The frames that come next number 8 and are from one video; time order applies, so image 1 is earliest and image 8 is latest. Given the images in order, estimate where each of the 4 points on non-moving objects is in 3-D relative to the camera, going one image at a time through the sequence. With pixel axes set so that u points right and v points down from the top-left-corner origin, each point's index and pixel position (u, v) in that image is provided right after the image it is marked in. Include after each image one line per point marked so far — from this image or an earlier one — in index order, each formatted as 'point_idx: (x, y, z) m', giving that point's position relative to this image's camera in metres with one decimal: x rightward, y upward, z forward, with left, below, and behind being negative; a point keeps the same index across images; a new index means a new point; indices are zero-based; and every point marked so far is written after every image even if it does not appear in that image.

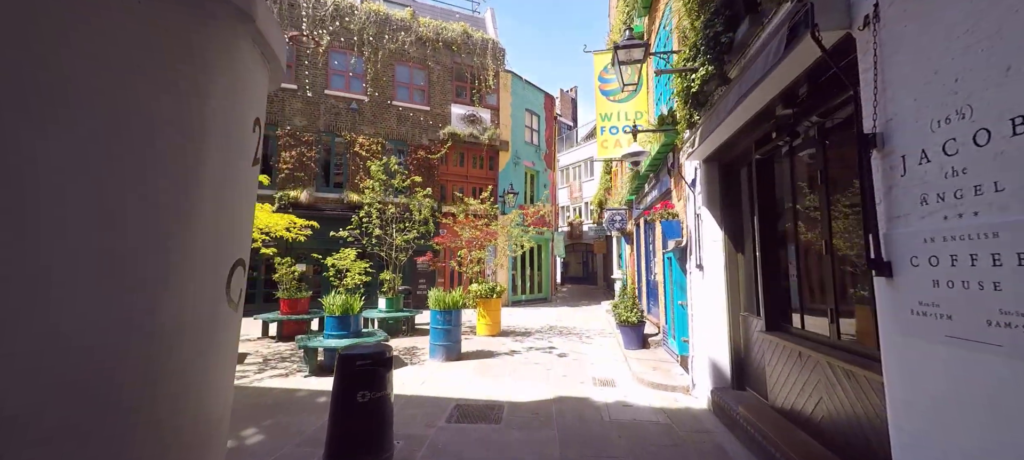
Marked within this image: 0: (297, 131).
0: (-7.0, +3.2, +15.0) m
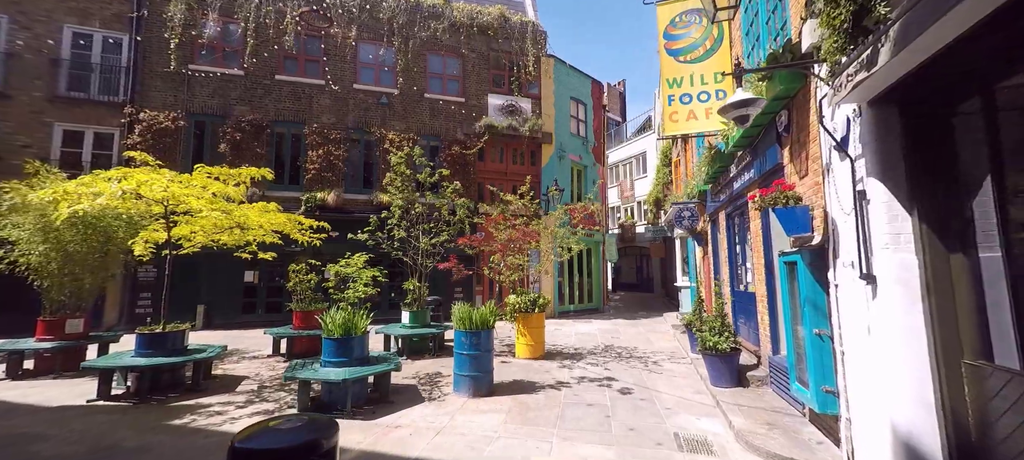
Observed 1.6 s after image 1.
0: (-5.7, +3.0, +14.0) m
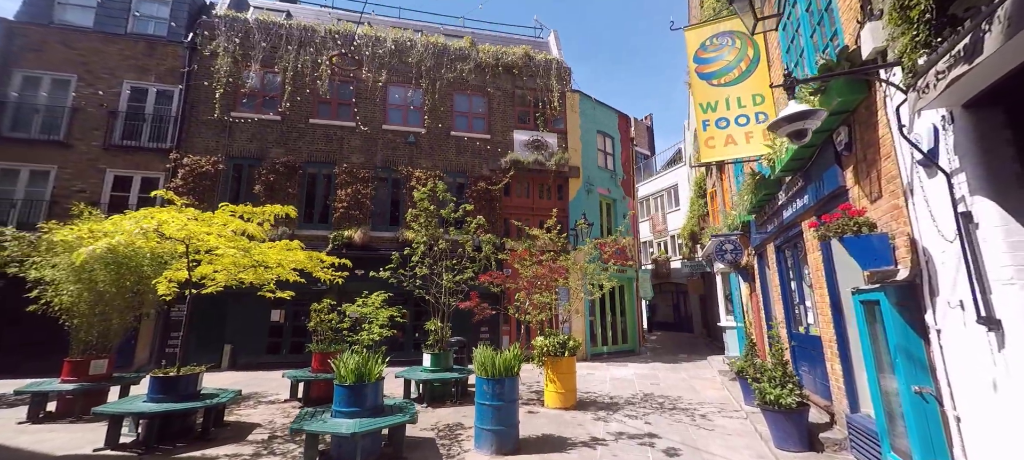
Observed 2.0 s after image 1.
0: (-4.9, +1.8, +14.1) m
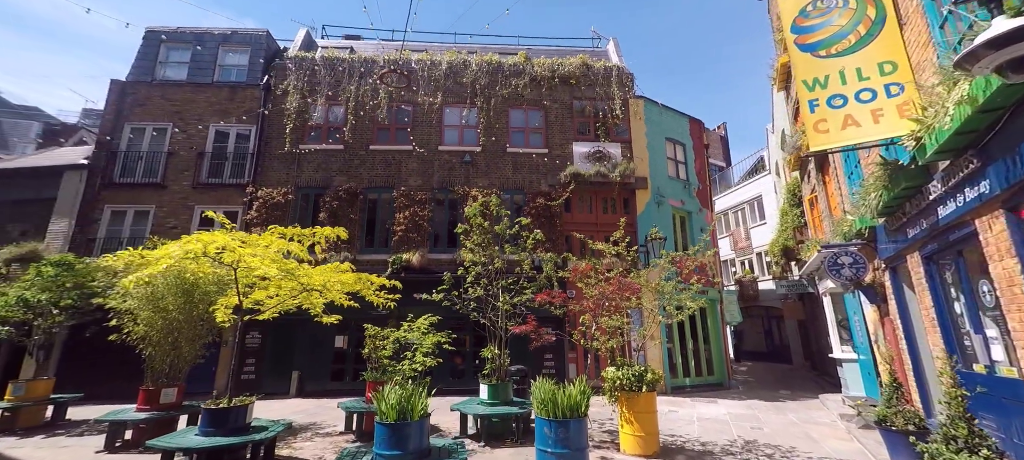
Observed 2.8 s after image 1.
0: (-3.1, +1.1, +13.9) m
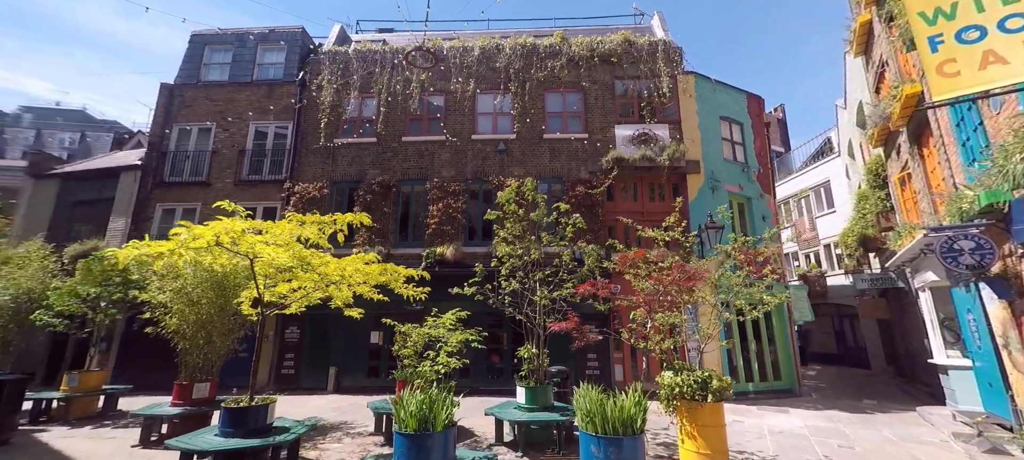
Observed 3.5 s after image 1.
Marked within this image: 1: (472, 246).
0: (-2.0, +1.4, +13.3) m
1: (-1.1, -0.4, +12.8) m
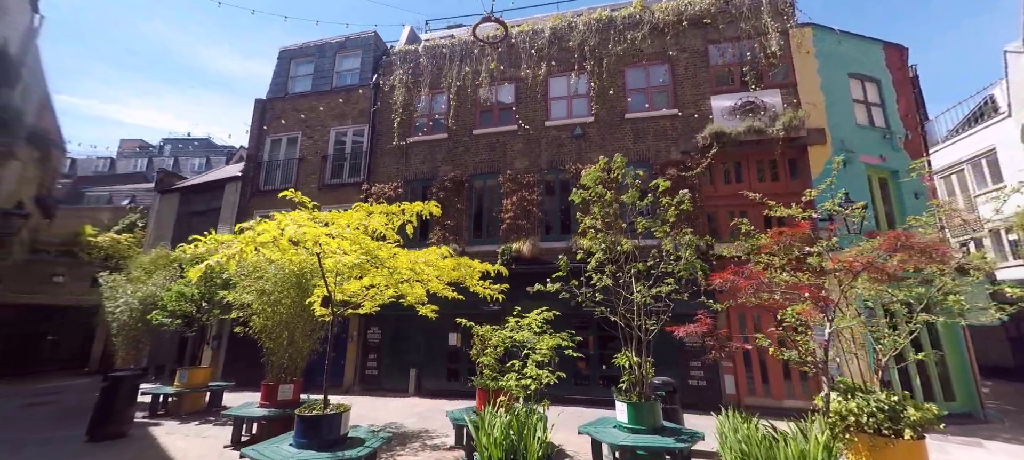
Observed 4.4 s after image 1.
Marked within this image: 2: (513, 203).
0: (+0.2, +1.5, +12.4) m
1: (+1.0, -0.3, +11.8) m
2: (0.0, +0.8, +12.1) m
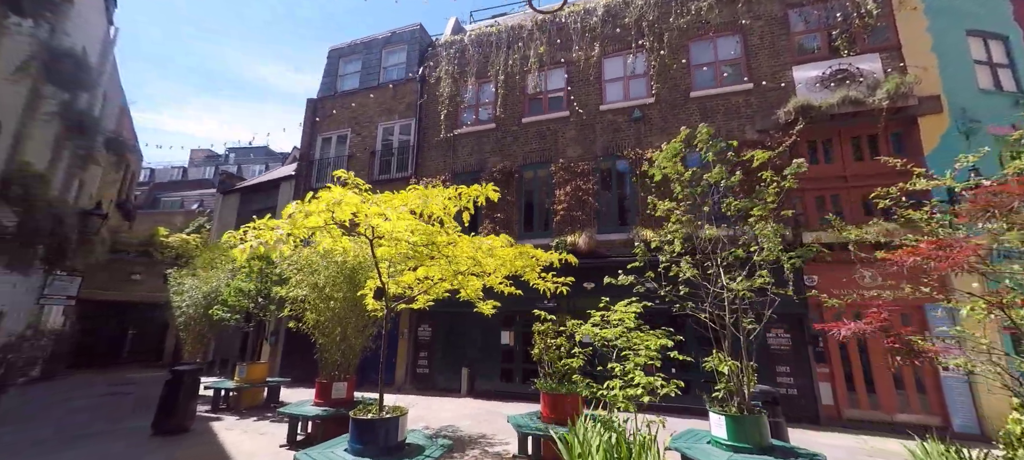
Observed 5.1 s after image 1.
0: (+1.6, +1.7, +11.7) m
1: (+2.3, 0.0, +11.0) m
2: (+1.4, +1.0, +11.4) m
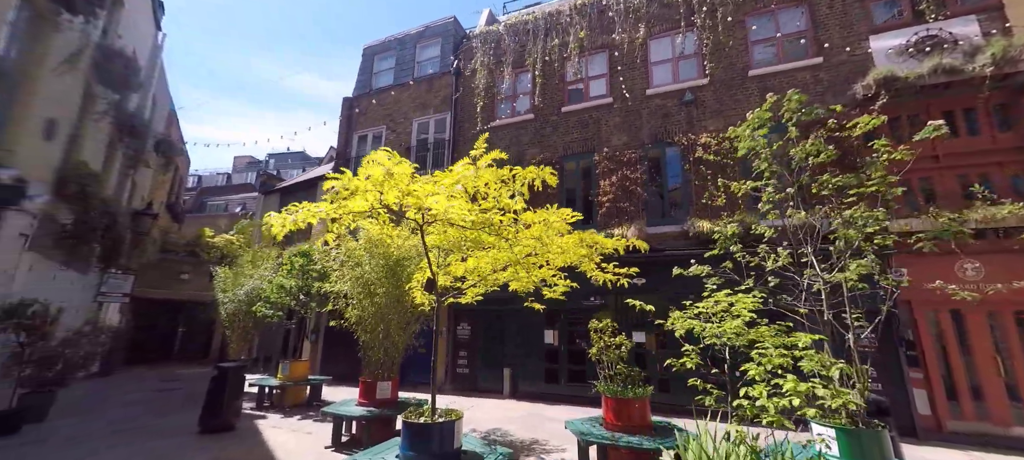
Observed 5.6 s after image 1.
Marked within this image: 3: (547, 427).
0: (+2.6, +1.9, +11.1) m
1: (+3.3, +0.2, +10.3) m
2: (+2.4, +1.2, +10.8) m
3: (+0.5, -3.3, +7.6) m
